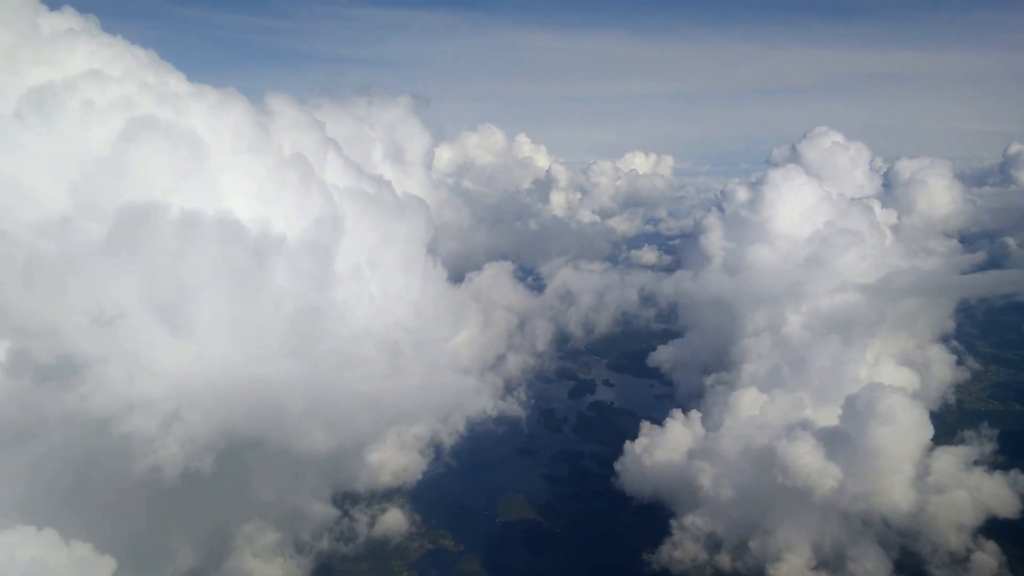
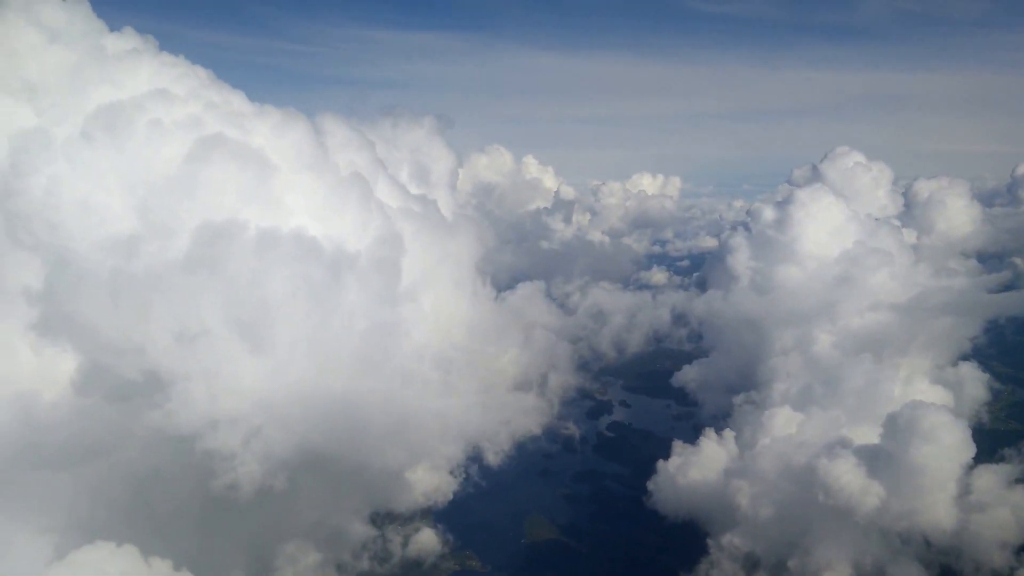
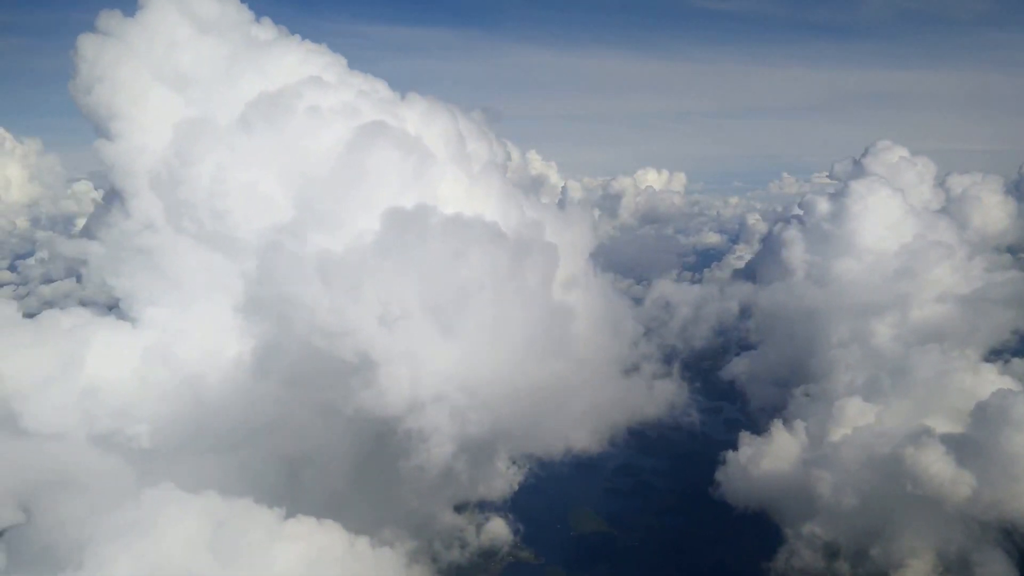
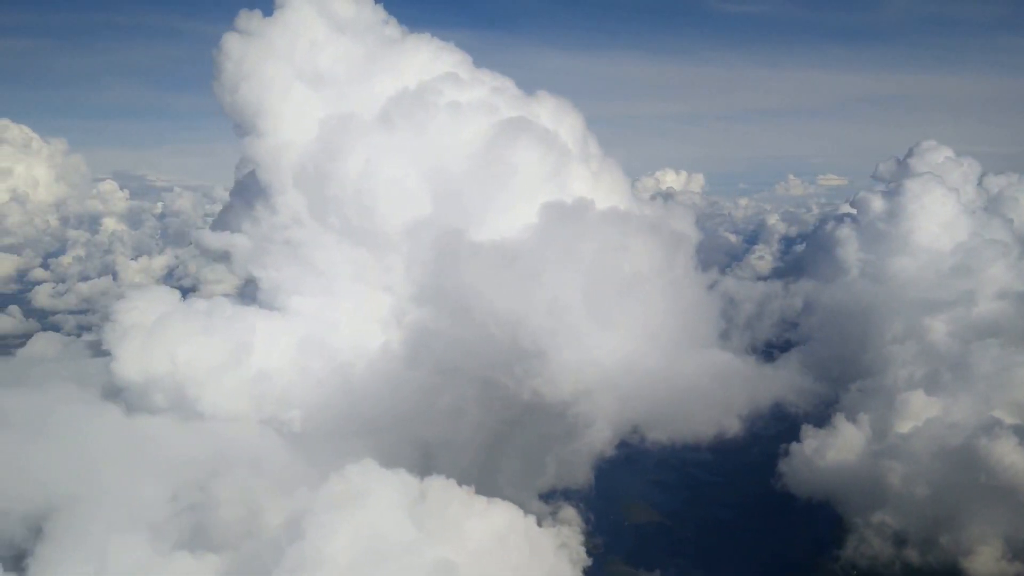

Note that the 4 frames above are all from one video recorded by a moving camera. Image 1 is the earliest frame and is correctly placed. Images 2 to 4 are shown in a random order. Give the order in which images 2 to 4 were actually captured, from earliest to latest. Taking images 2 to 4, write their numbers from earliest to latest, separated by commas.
2, 3, 4
